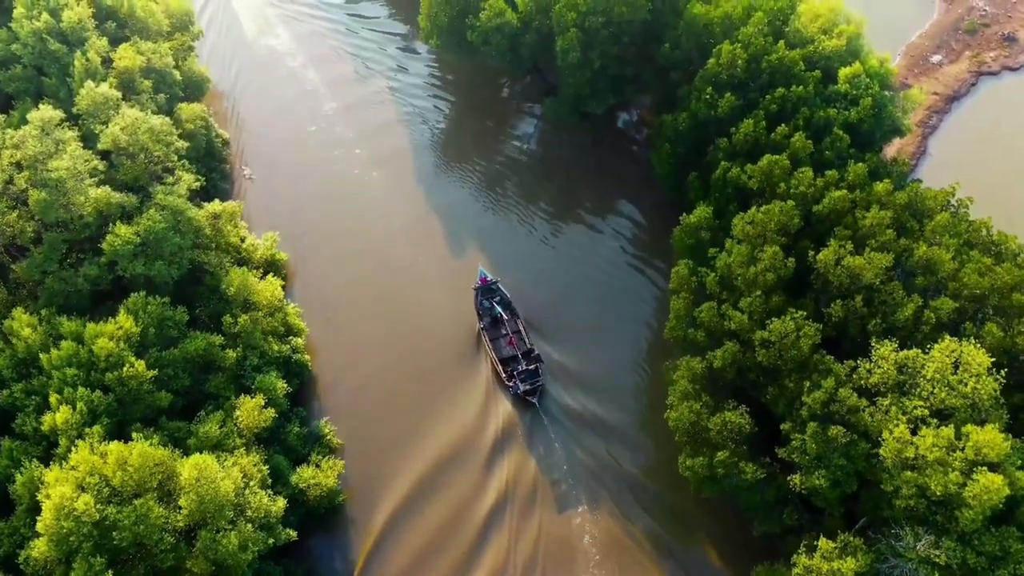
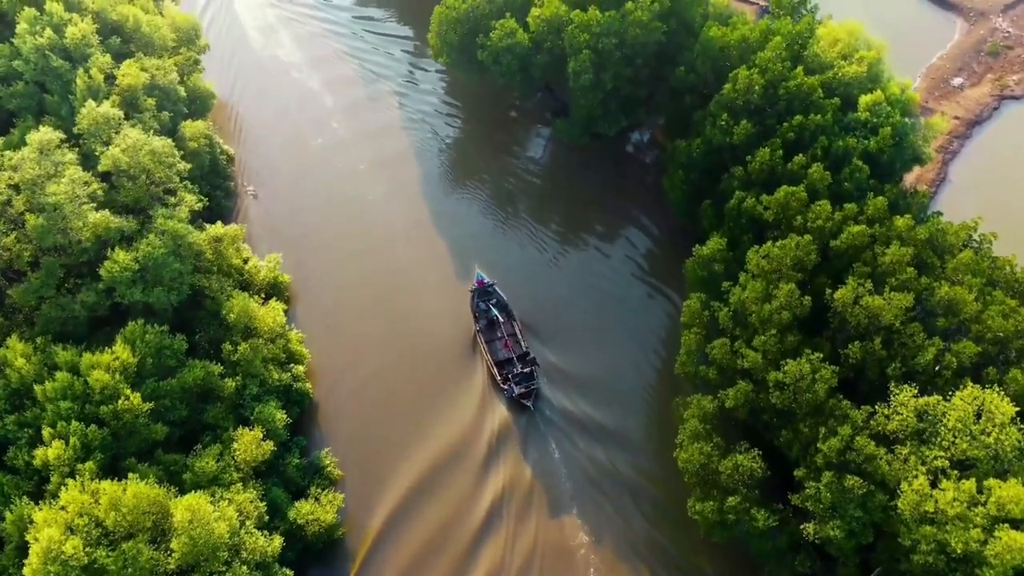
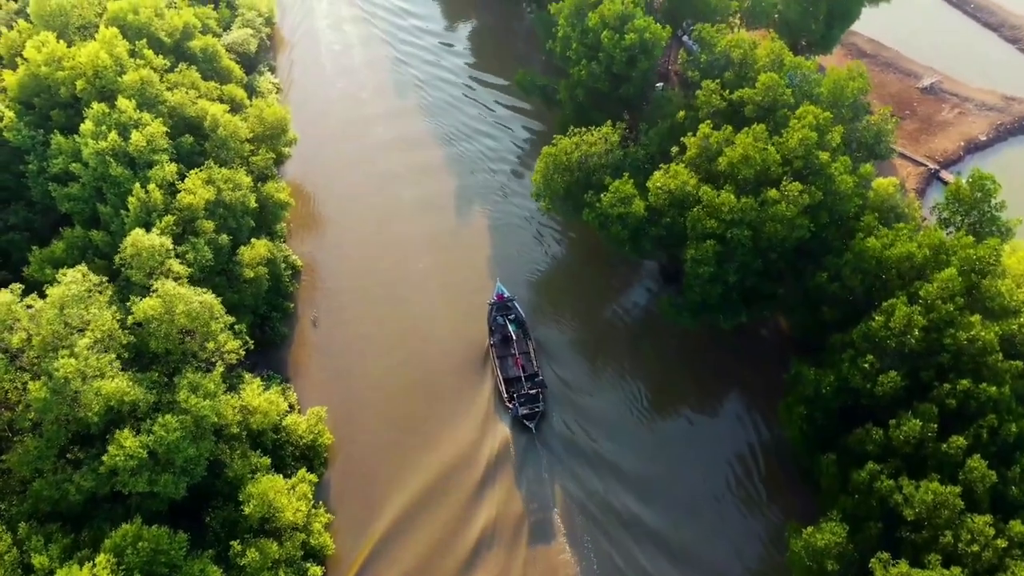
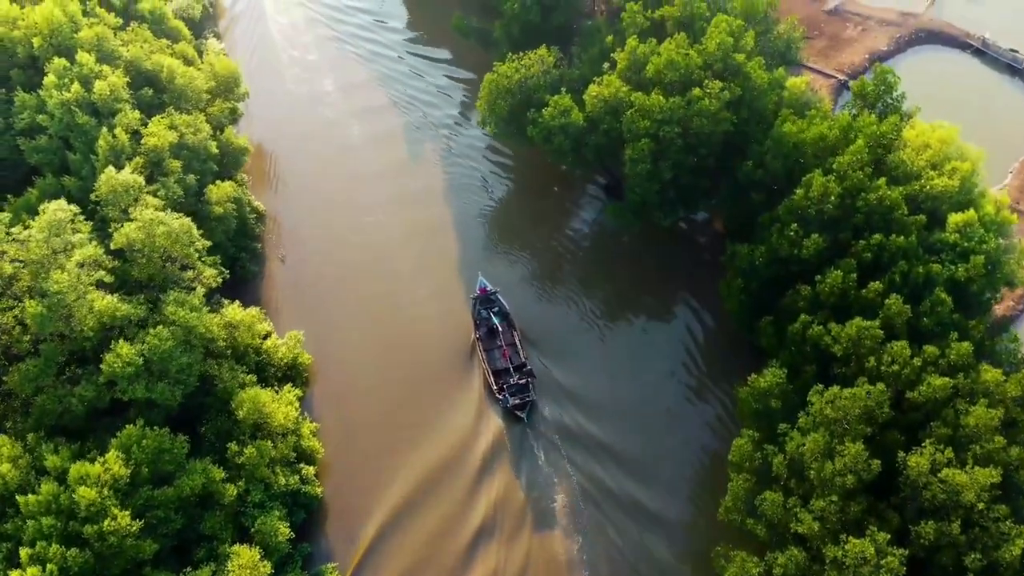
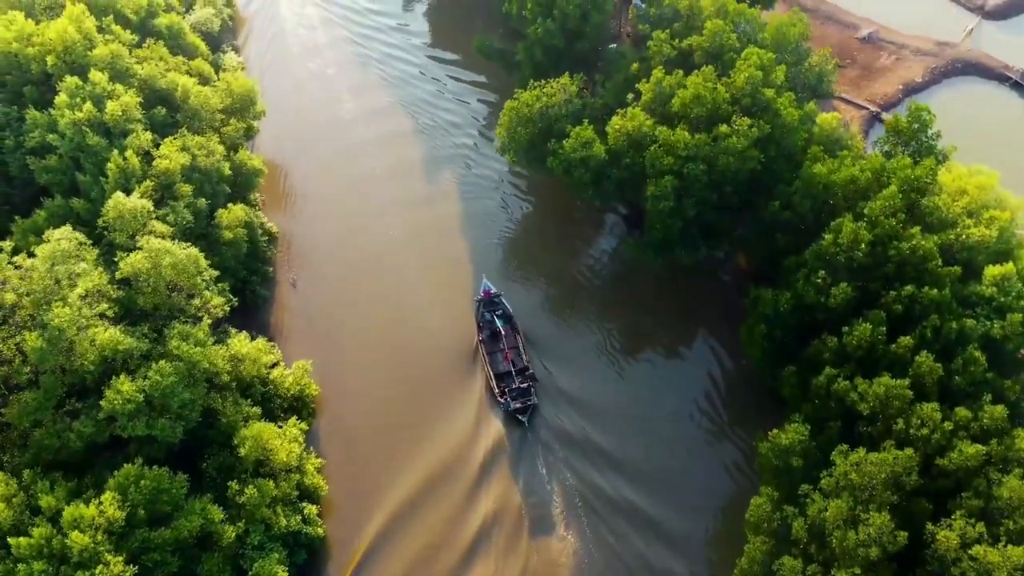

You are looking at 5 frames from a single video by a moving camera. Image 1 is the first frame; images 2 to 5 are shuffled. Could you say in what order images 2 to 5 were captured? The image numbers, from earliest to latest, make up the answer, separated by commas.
2, 4, 5, 3
